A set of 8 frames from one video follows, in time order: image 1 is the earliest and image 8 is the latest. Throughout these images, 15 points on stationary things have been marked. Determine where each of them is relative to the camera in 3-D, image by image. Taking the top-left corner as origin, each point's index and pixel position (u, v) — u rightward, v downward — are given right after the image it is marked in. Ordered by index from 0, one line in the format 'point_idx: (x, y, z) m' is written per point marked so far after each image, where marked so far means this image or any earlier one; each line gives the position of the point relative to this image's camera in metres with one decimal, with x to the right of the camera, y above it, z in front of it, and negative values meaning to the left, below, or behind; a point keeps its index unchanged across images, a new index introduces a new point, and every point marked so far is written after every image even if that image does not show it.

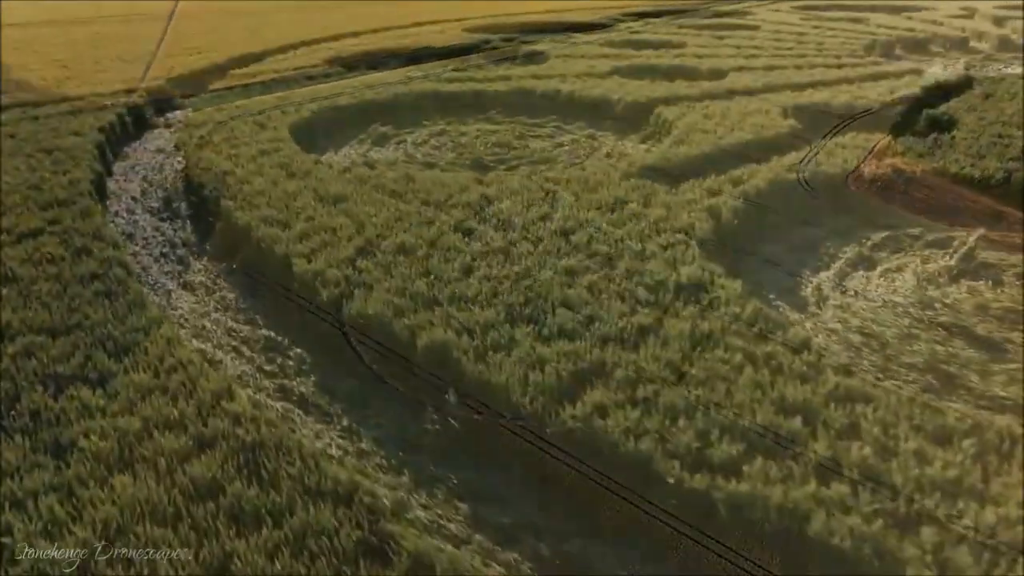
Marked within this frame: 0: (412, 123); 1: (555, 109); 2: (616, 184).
0: (-2.7, +4.3, +19.0) m
1: (+1.2, +4.9, +19.8) m
2: (+1.7, +1.7, +11.9) m
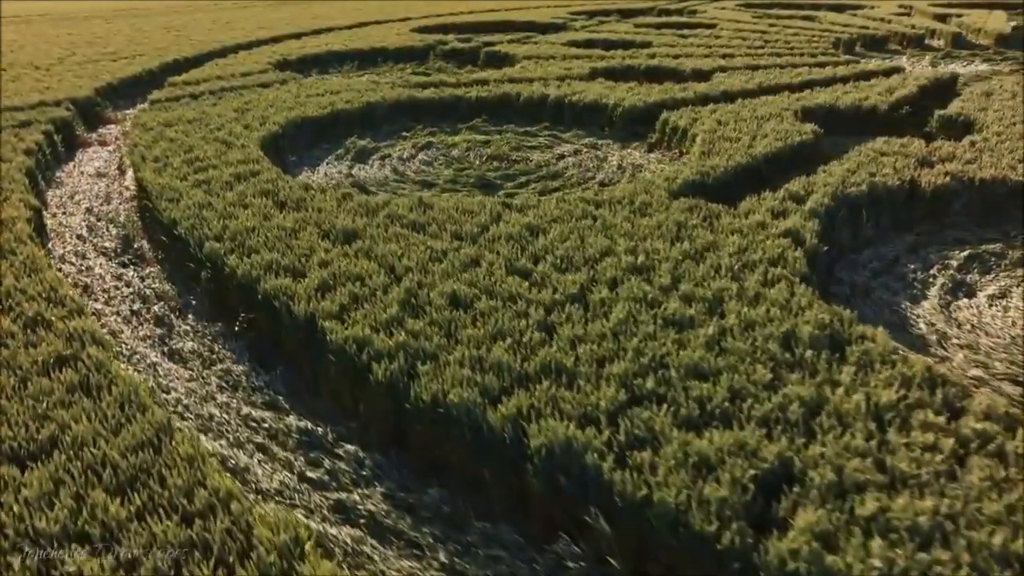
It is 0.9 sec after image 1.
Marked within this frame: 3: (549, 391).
0: (-2.9, +3.6, +17.1) m
1: (+0.8, +4.4, +18.2) m
2: (+2.3, +1.2, +10.4) m
3: (+0.3, -0.9, +6.0) m
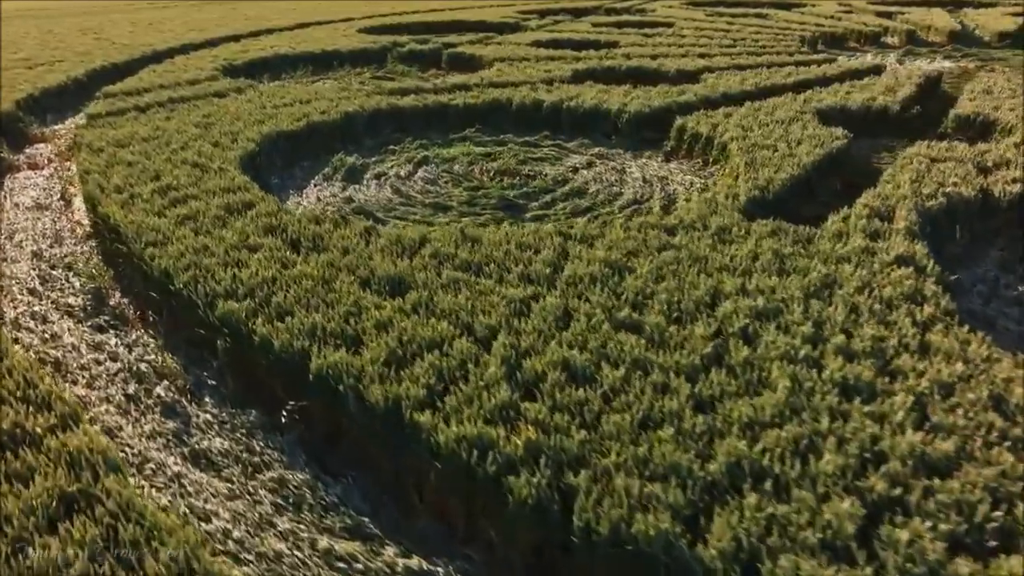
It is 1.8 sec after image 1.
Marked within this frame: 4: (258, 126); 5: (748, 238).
0: (-2.9, +2.9, +15.2) m
1: (+0.7, +3.8, +16.8) m
2: (+3.0, +0.7, +9.1) m
3: (+1.6, -1.4, +4.6) m
4: (-5.2, +3.3, +14.5) m
5: (+3.0, +0.6, +8.9) m
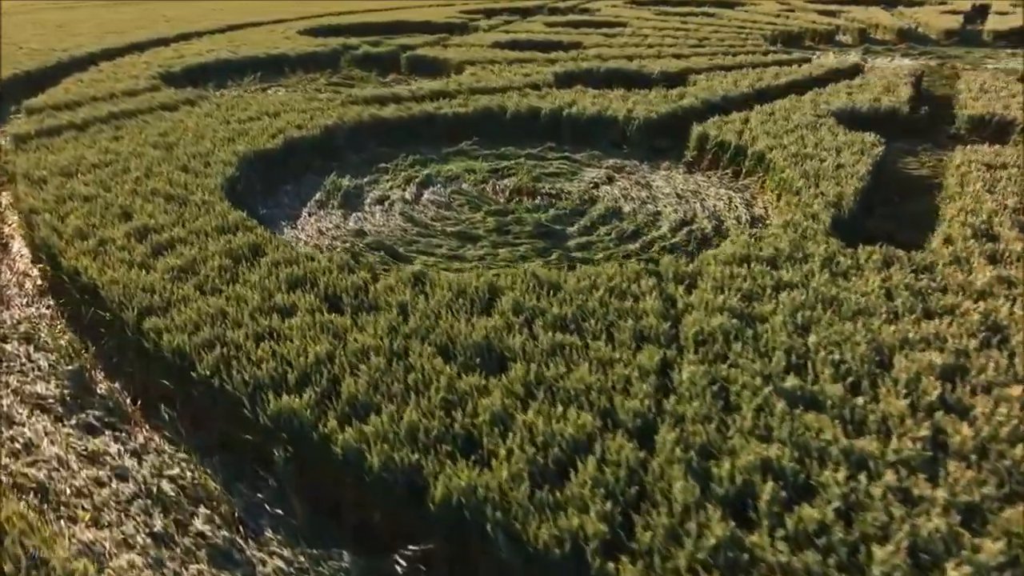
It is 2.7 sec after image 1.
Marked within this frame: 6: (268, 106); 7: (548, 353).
0: (-2.8, +2.2, +13.4) m
1: (+0.6, +3.3, +15.3) m
2: (+3.8, +0.3, +7.9) m
3: (+3.0, -1.9, +3.3) m
4: (-5.0, +2.5, +12.5) m
5: (+3.8, +0.2, +7.7) m
6: (-5.3, +4.0, +15.6) m
7: (+0.3, -0.6, +6.1) m
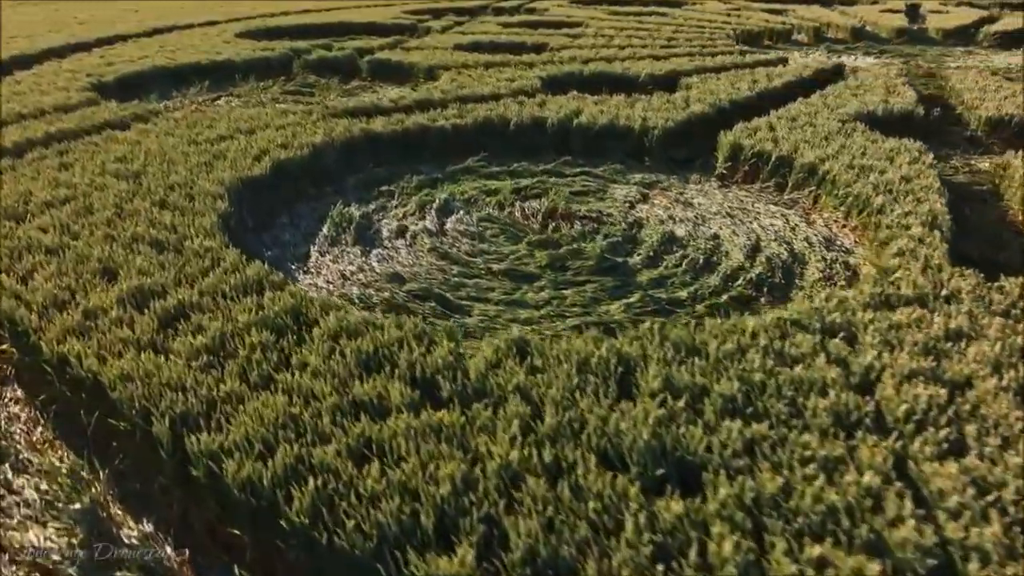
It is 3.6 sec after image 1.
0: (-2.4, +1.5, +11.7) m
1: (+0.7, +2.7, +13.9) m
2: (+4.8, -0.1, +6.9) m
3: (+4.5, -2.3, +2.2) m
4: (-4.5, +1.7, +10.5) m
5: (+4.8, -0.2, +6.7) m
6: (-5.3, +3.2, +13.6) m
7: (+1.5, -1.1, +4.7) m
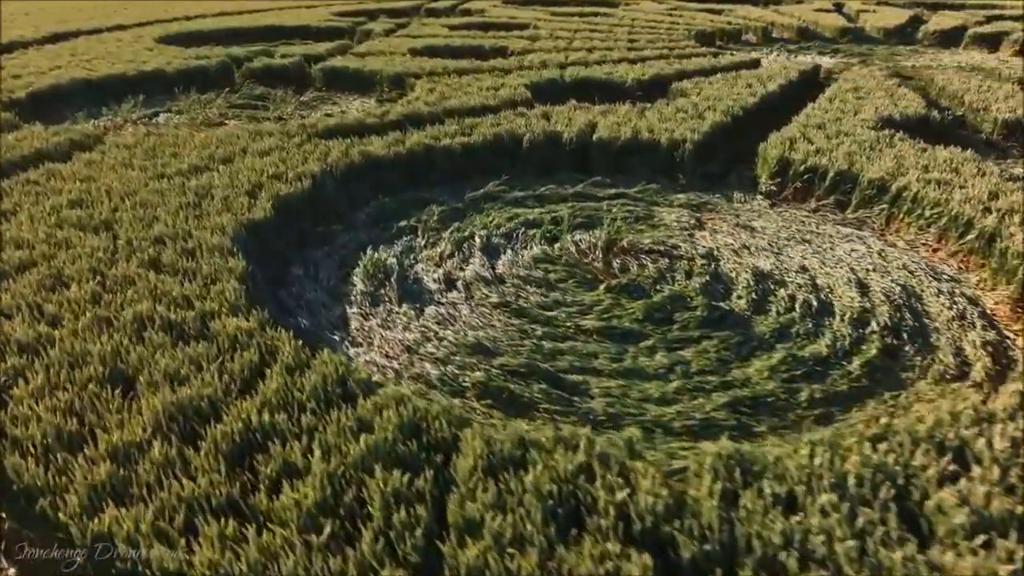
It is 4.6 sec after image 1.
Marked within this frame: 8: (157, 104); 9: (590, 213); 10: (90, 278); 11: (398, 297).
0: (-1.7, +0.8, +9.9) m
1: (+1.0, +2.1, +12.4) m
2: (+6.0, -0.4, +5.9) m
3: (+6.4, -2.7, +1.3) m
4: (-3.7, +0.8, +8.5) m
5: (+6.0, -0.6, +5.7) m
6: (-4.9, +2.3, +11.5) m
7: (+3.1, -1.6, +3.4) m
8: (-8.8, +4.6, +17.7) m
9: (+1.2, +1.1, +10.5) m
10: (-4.0, +0.1, +6.8) m
11: (-1.3, -0.1, +7.9) m
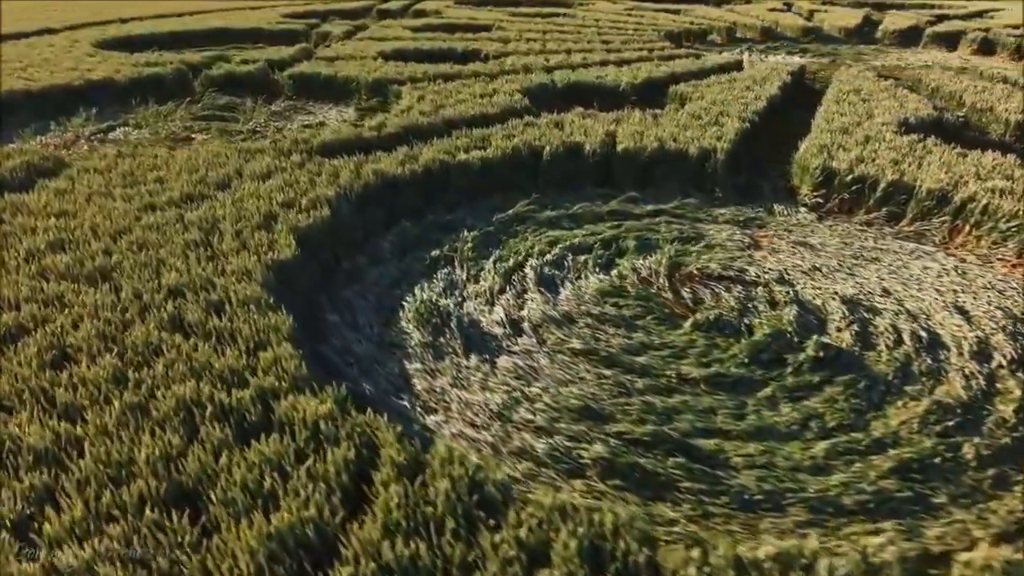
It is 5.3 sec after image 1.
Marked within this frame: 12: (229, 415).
0: (-1.1, +0.3, +8.7) m
1: (+1.3, +1.7, +11.5) m
2: (+7.0, -0.6, +5.4) m
3: (+7.8, -2.8, +0.8) m
4: (-3.0, +0.3, +7.1) m
5: (+7.0, -0.8, +5.2) m
6: (-4.5, +1.6, +10.0) m
7: (+4.3, -1.9, +2.6) m
8: (-8.9, +3.9, +15.9) m
9: (+1.7, +0.7, +9.6) m
10: (-3.1, -0.5, +5.4) m
11: (-0.5, -0.6, +6.8) m
12: (-1.9, -0.8, +4.7) m
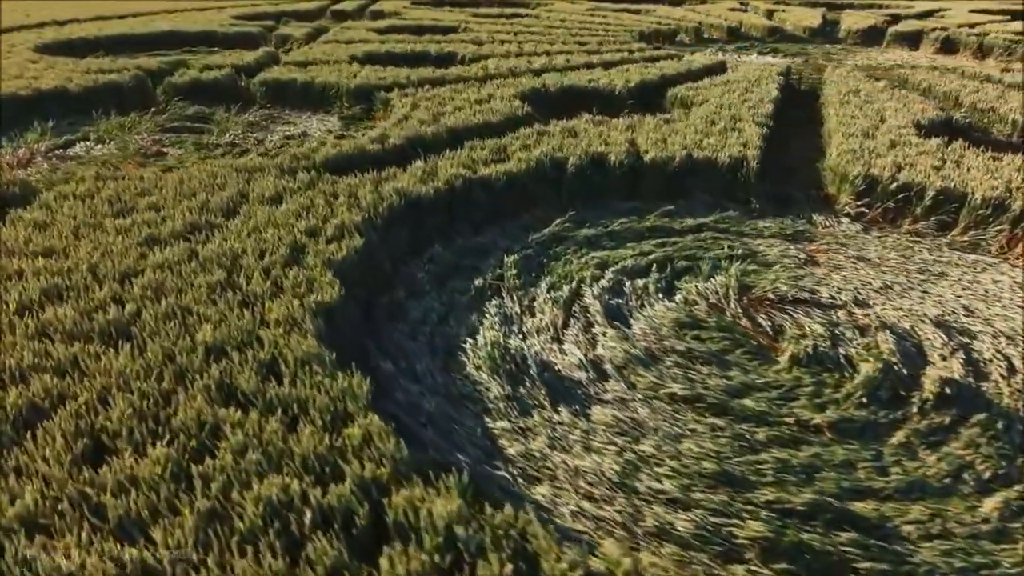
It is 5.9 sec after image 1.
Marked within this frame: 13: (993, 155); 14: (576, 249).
0: (-0.5, -0.1, +7.8) m
1: (+1.7, +1.4, +10.7) m
2: (+7.8, -0.8, +5.1) m
3: (+9.1, -2.9, +0.5) m
4: (-2.2, -0.2, +6.1) m
5: (+7.9, -0.9, +4.9) m
6: (-4.0, +1.2, +8.9) m
7: (+5.4, -2.1, +2.1) m
8: (-8.9, +3.2, +14.4) m
9: (+2.2, +0.4, +8.9) m
10: (-2.2, -0.9, +4.4) m
11: (+0.3, -0.9, +6.0) m
12: (-0.9, -1.2, +3.8) m
13: (+7.6, +2.0, +11.1) m
14: (+0.8, +0.5, +9.0) m
